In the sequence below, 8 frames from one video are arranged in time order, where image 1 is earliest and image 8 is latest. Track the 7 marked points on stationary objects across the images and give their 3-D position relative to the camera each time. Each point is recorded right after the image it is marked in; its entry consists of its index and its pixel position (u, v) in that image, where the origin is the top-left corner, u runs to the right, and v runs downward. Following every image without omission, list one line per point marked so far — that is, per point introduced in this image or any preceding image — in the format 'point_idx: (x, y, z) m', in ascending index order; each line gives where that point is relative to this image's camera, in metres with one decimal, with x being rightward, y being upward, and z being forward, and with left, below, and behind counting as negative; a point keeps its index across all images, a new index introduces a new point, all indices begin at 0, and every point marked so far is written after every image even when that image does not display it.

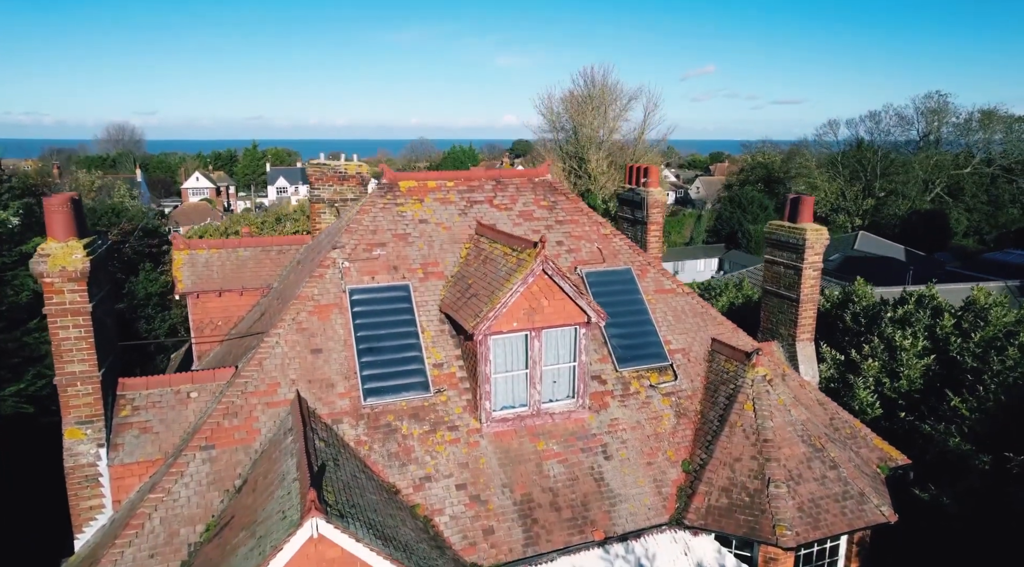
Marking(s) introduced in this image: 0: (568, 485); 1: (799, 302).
0: (+1.0, -3.5, +12.6) m
1: (+6.3, -0.4, +16.1) m
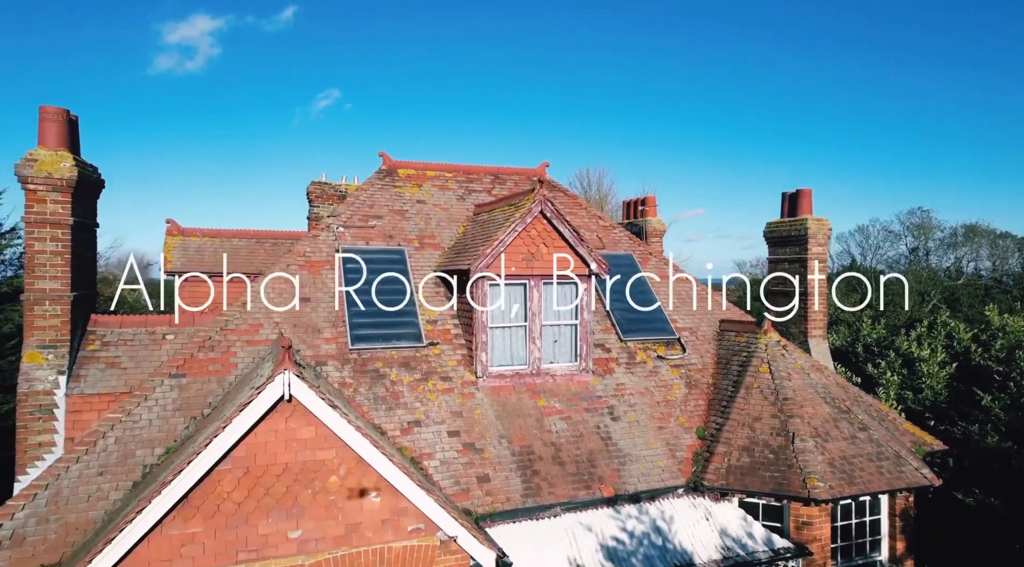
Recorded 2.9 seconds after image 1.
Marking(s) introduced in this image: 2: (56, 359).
0: (+0.9, -2.5, +11.4) m
1: (+6.3, -0.2, +15.5) m
2: (-6.6, -1.1, +10.5) m
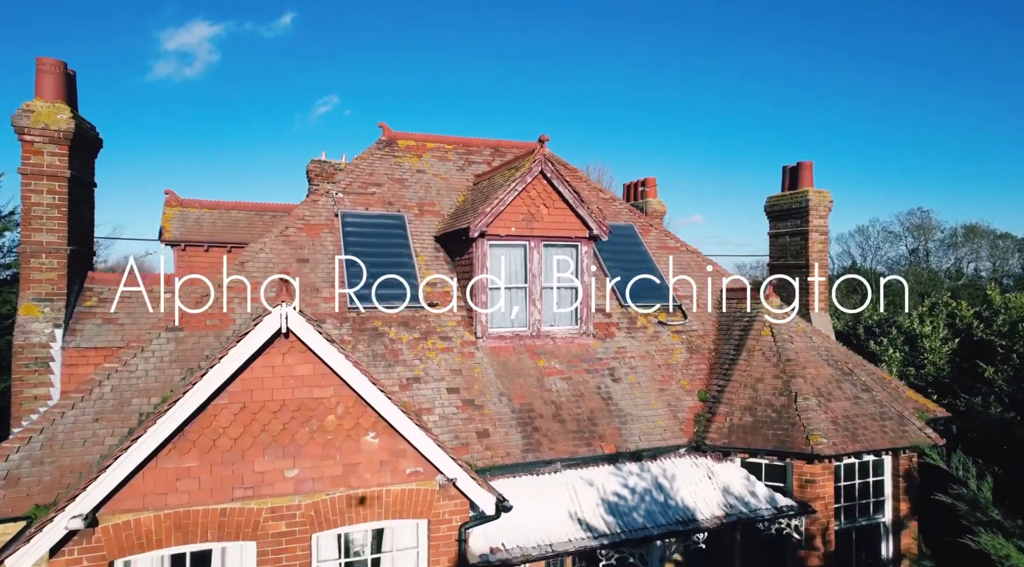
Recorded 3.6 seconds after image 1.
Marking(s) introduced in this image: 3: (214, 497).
0: (+0.9, -1.8, +11.3) m
1: (+6.3, +0.4, +15.4) m
2: (-6.6, -0.4, +10.4) m
3: (-3.1, -2.2, +7.7) m
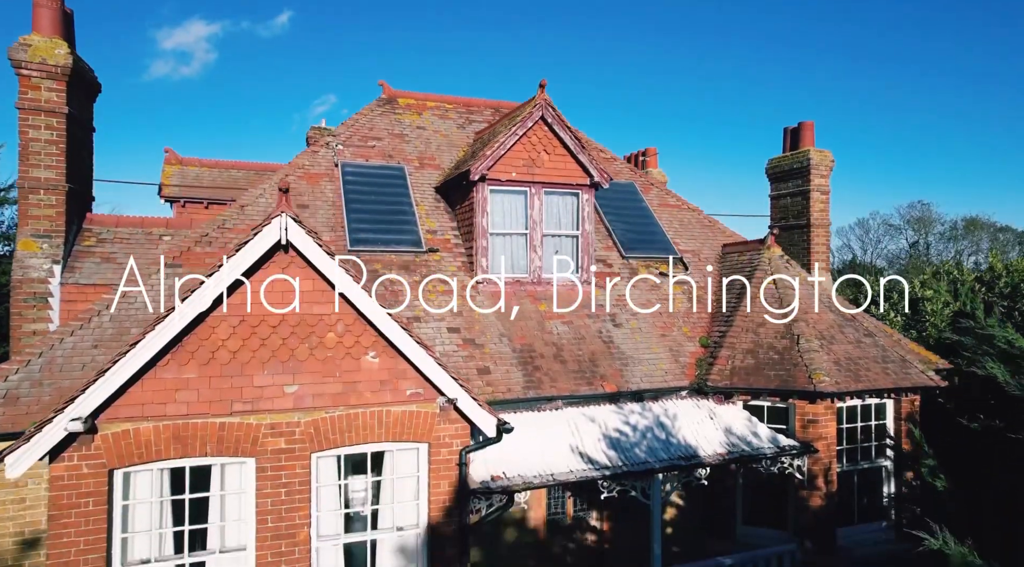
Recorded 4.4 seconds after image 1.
0: (+0.9, -0.9, +11.2) m
1: (+6.3, +1.2, +15.4) m
2: (-6.5, +0.5, +10.3) m
3: (-3.1, -1.3, +7.6) m
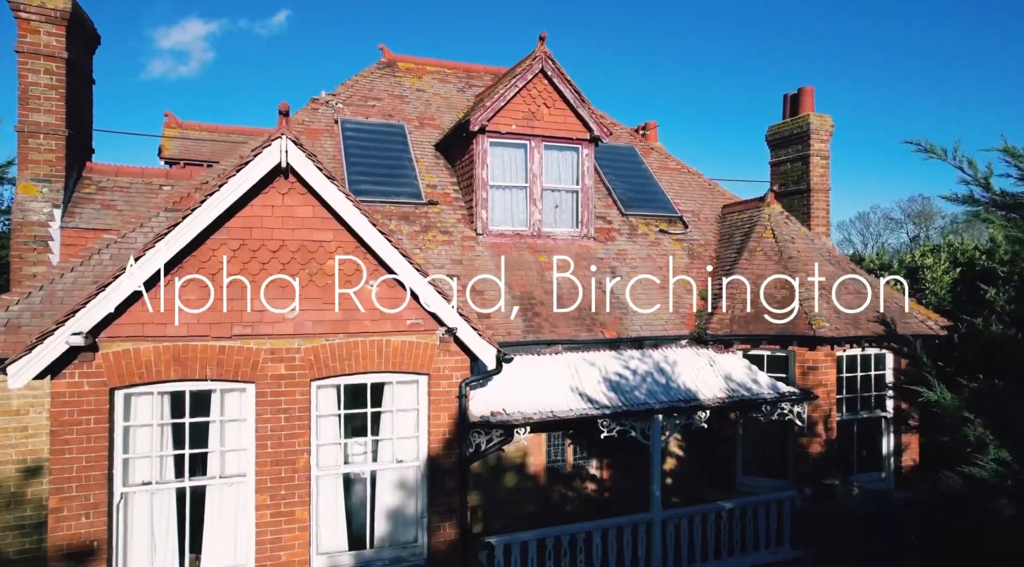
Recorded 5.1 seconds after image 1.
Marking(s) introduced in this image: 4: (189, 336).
0: (+0.9, -0.1, +11.2) m
1: (+6.3, +2.0, +15.4) m
2: (-6.5, +1.3, +10.3) m
3: (-3.1, -0.5, +7.6) m
4: (-3.3, -0.5, +7.5) m
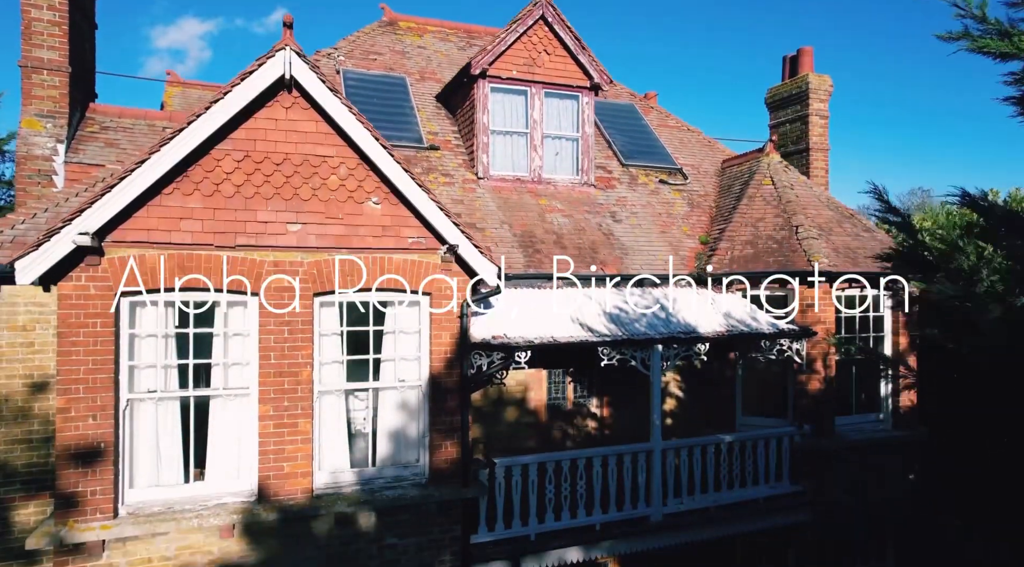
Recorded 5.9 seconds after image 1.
0: (+1.0, +0.8, +11.3) m
1: (+6.3, +2.8, +15.5) m
2: (-6.5, +2.2, +10.4) m
3: (-3.1, +0.5, +7.7) m
4: (-3.3, +0.4, +7.6) m
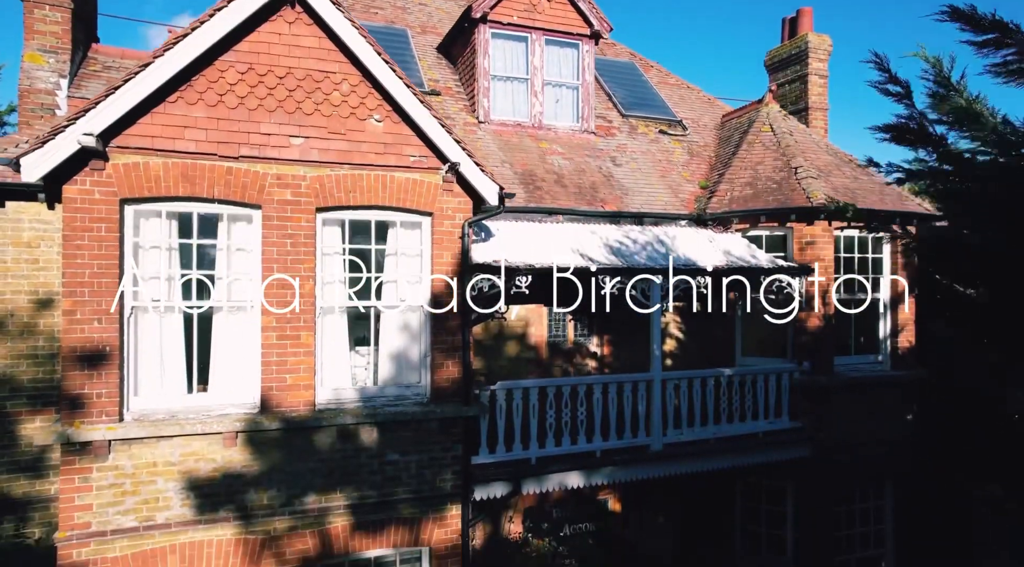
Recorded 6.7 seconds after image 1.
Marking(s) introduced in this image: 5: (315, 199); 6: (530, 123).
0: (+1.0, +1.7, +11.4) m
1: (+6.3, +3.7, +15.6) m
2: (-6.5, +3.2, +10.5) m
3: (-3.1, +1.4, +7.7) m
4: (-3.3, +1.4, +7.7) m
5: (-2.2, +1.0, +8.1) m
6: (+0.3, +2.7, +12.2) m
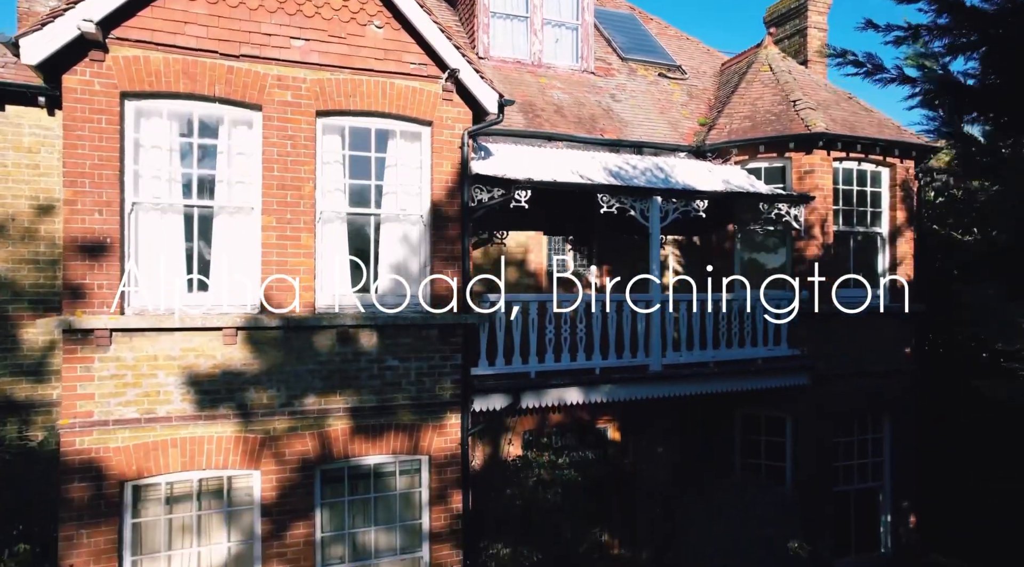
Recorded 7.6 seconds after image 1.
0: (+1.0, +2.8, +11.4) m
1: (+6.3, +4.8, +15.7) m
2: (-6.5, +4.2, +10.5) m
3: (-3.1, +2.5, +7.7) m
4: (-3.3, +2.5, +7.7) m
5: (-2.2, +2.0, +8.1) m
6: (+0.3, +3.7, +12.2) m
